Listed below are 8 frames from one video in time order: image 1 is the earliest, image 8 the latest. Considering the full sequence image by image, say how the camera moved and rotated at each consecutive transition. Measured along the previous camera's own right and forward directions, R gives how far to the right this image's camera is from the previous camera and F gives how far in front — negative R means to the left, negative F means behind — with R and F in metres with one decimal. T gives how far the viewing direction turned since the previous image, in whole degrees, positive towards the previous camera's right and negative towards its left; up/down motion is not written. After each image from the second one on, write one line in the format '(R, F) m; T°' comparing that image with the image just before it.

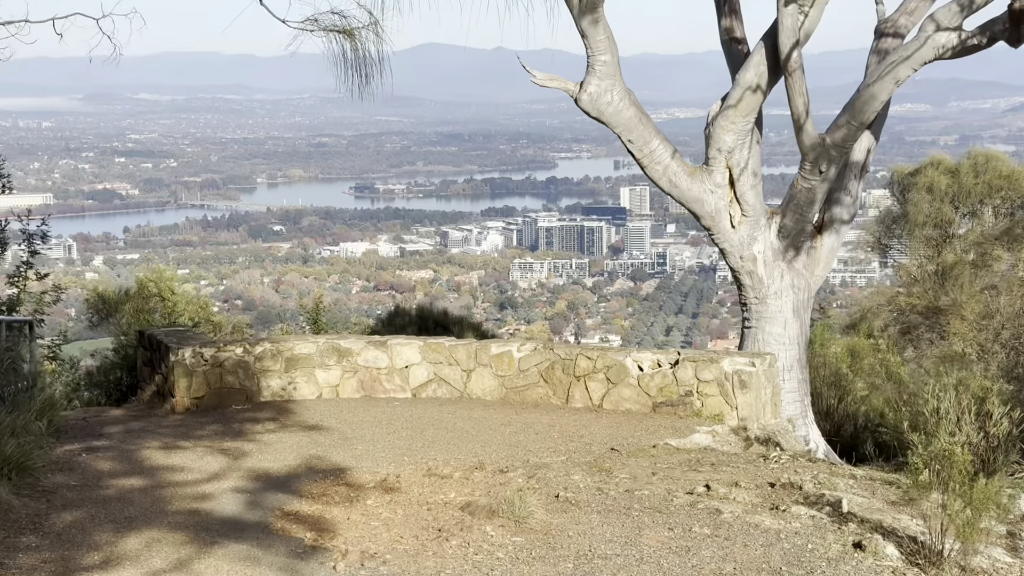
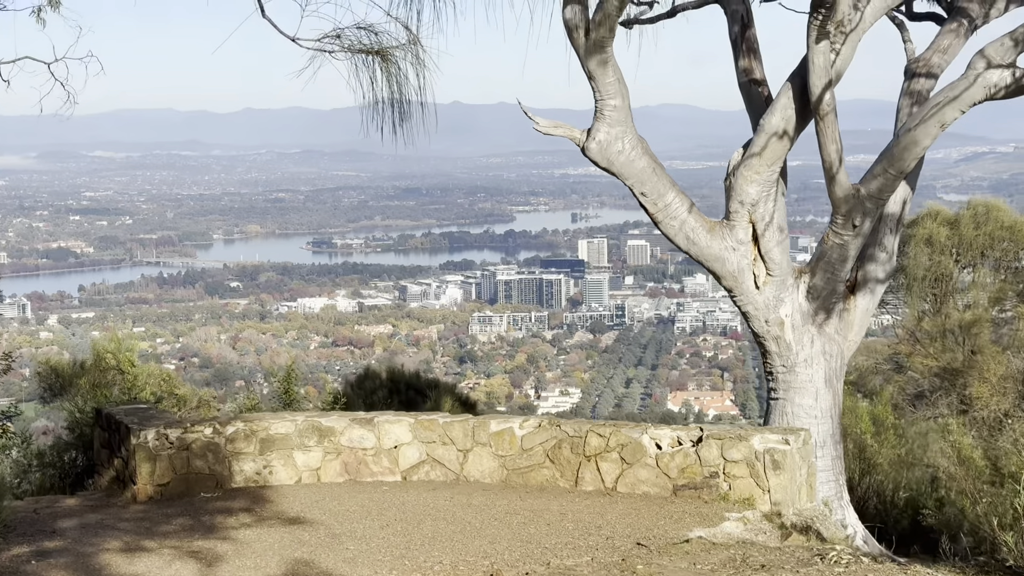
(-0.1, +0.5) m; +2°
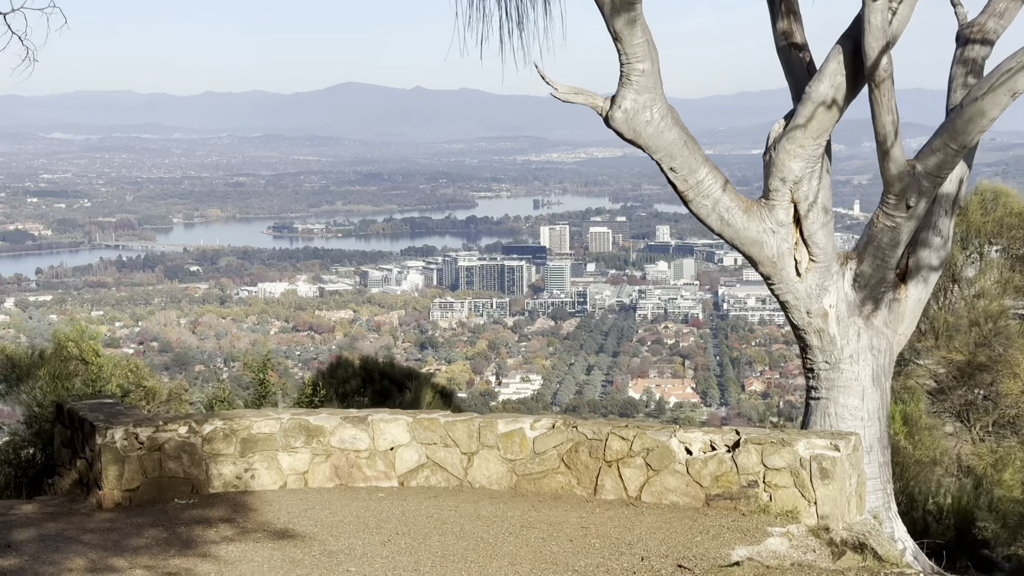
(-0.2, +0.5) m; +1°
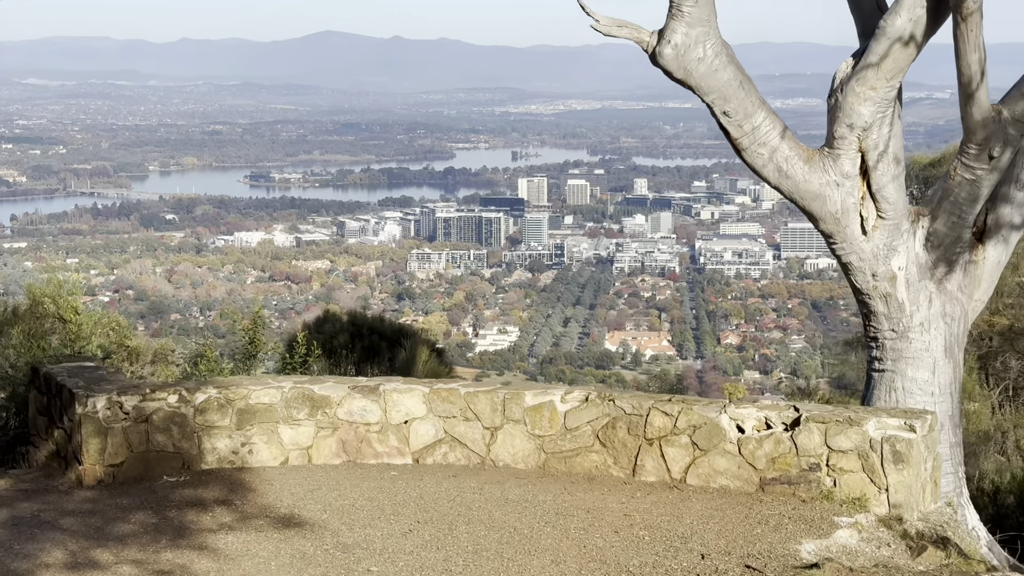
(-0.1, +0.5) m; +1°
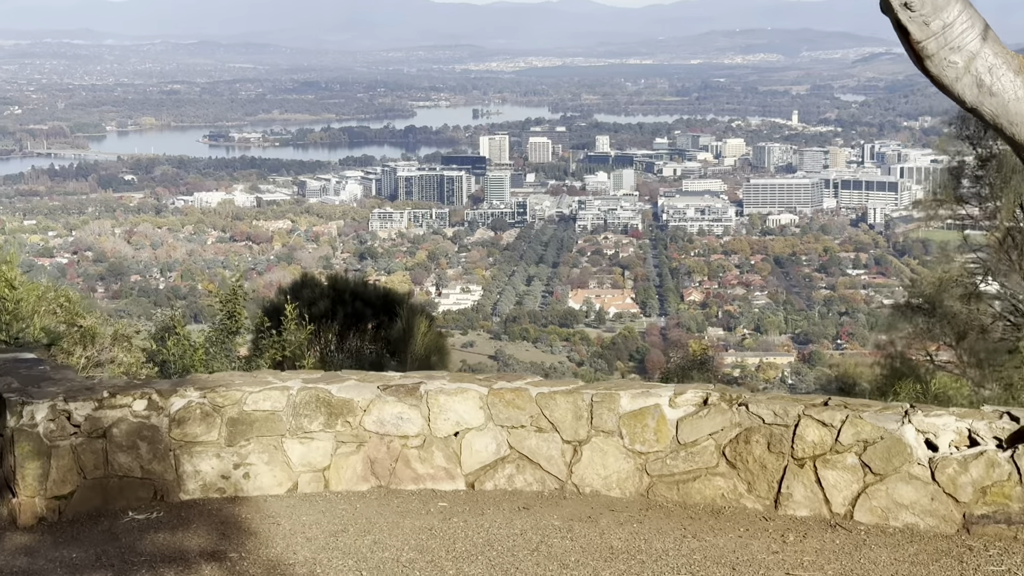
(-0.3, +1.1) m; +1°
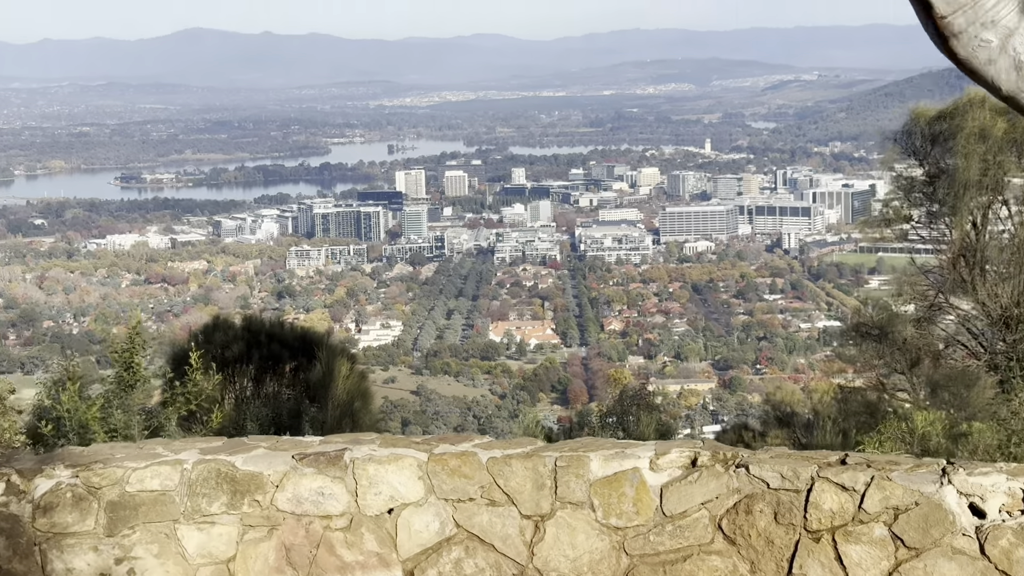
(0.0, +0.5) m; +3°
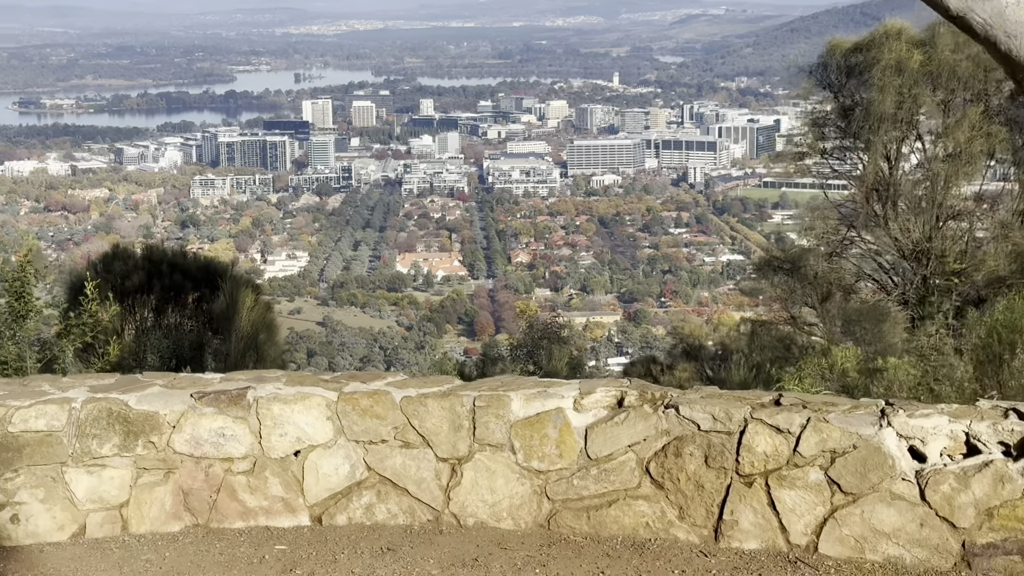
(0.0, +0.2) m; +4°
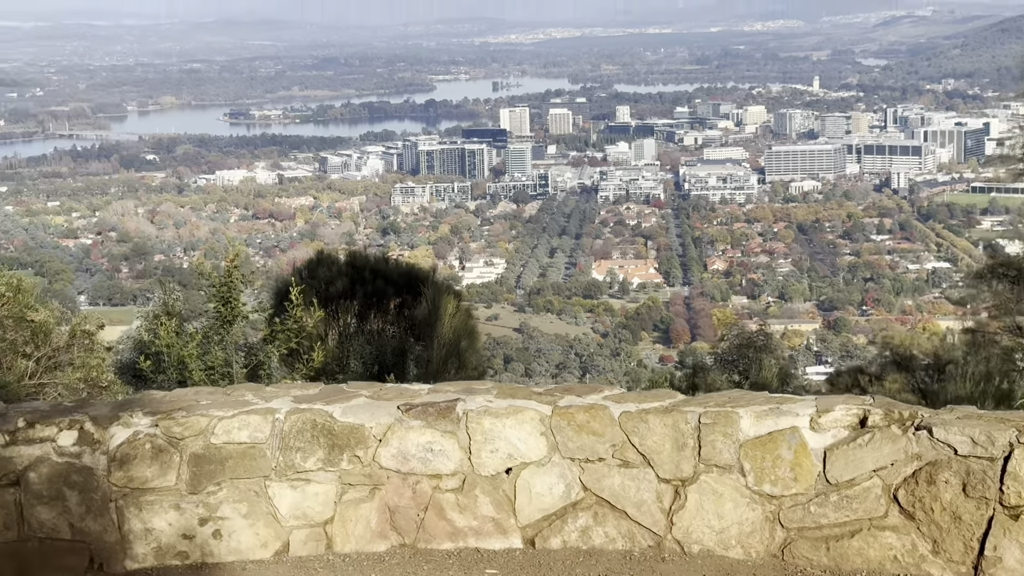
(0.0, +0.2) m; -7°
